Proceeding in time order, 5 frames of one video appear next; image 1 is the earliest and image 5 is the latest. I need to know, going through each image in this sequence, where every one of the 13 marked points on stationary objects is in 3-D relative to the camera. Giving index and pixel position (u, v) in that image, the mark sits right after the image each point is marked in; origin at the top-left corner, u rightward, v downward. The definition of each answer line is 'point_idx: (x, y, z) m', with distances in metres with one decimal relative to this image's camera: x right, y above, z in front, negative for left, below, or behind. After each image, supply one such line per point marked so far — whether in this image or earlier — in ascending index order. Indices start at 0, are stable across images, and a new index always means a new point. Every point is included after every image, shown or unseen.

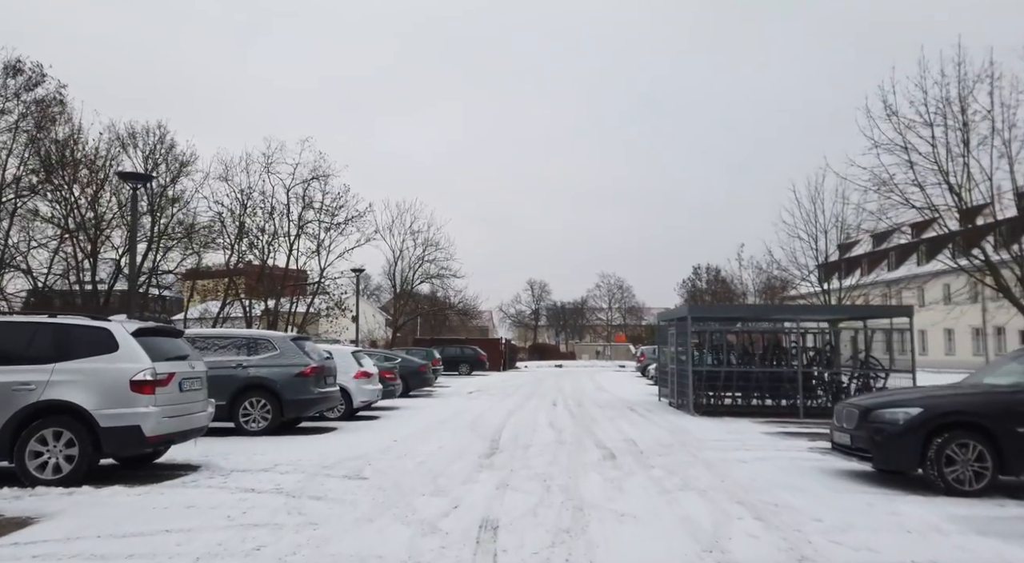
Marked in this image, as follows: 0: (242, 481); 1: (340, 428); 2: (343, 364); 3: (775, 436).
0: (-2.7, -2.0, +6.9) m
1: (-3.2, -2.7, +12.6) m
2: (-3.4, -1.7, +13.6) m
3: (+4.8, -2.8, +12.5) m
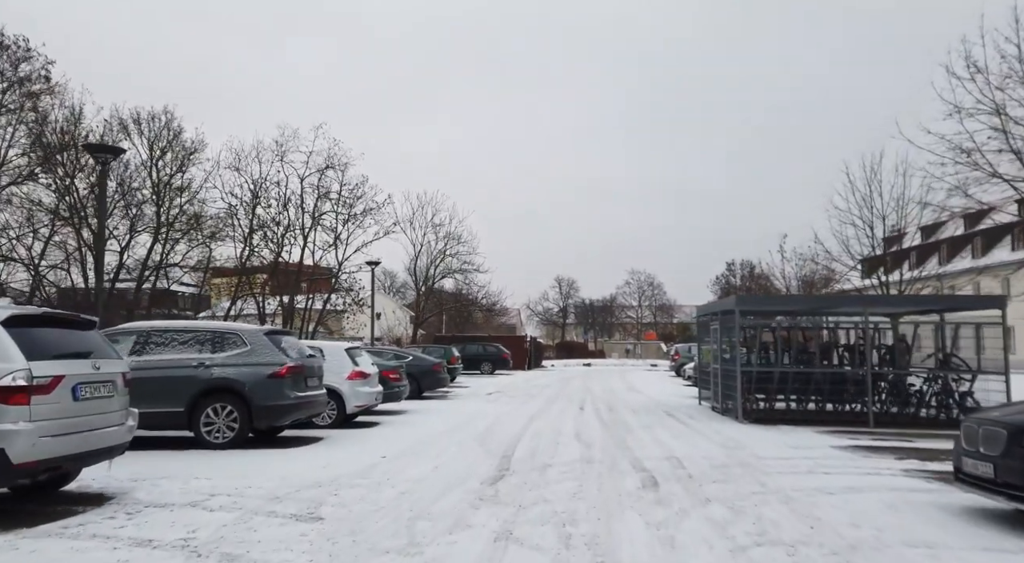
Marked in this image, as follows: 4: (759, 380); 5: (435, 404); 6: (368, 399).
0: (-2.7, -1.8, +5.1) m
1: (-2.9, -2.5, +10.8) m
2: (-3.0, -1.4, +11.8) m
3: (+5.1, -2.6, +10.3) m
4: (+5.2, -2.1, +14.5) m
5: (-2.0, -3.2, +18.2) m
6: (-2.5, -2.0, +11.9) m
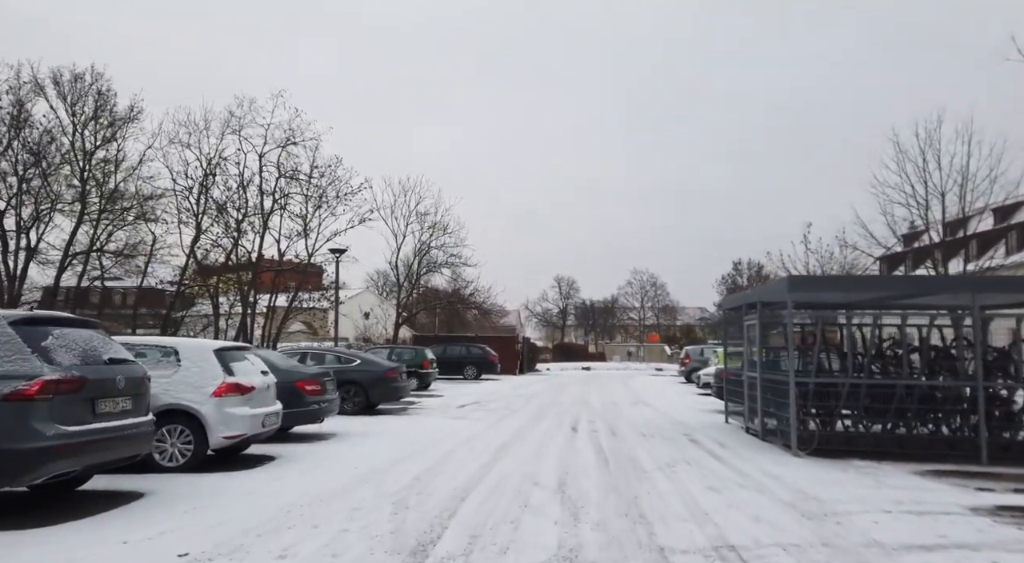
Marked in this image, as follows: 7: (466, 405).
0: (-3.2, -1.4, +1.0) m
1: (-3.4, -2.1, +6.7) m
2: (-3.6, -1.0, +7.8) m
3: (+4.5, -2.2, +6.3) m
4: (+4.7, -1.7, +10.5) m
5: (-2.6, -2.9, +14.2) m
6: (-3.1, -1.7, +7.9) m
7: (-1.2, -3.2, +17.5) m
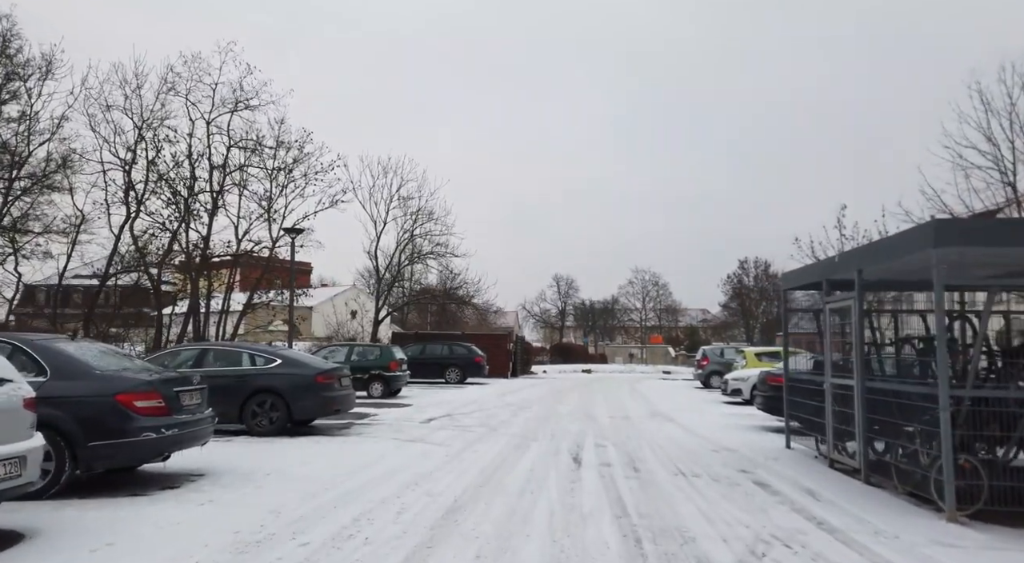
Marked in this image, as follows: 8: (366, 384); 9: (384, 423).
0: (-3.5, -0.9, -3.1) m
1: (-3.7, -1.6, +2.7) m
2: (-3.9, -0.5, +3.7) m
3: (+4.2, -1.7, +2.2) m
4: (+4.4, -1.3, +6.4) m
5: (-2.9, -2.4, +10.1) m
6: (-3.4, -1.2, +3.8) m
7: (-1.5, -2.7, +13.4) m
8: (-3.9, -2.7, +18.1) m
9: (-2.3, -2.6, +12.6) m
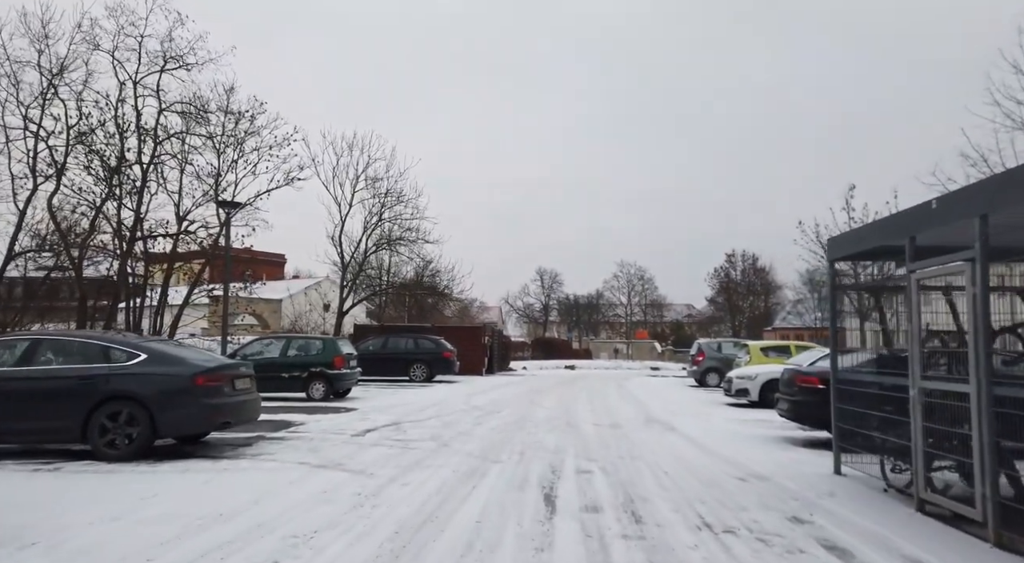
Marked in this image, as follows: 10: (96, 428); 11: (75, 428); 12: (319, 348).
0: (-3.8, -0.6, -6.0) m
1: (-4.1, -1.2, -0.3) m
2: (-4.3, -0.2, +0.8) m
3: (+3.8, -1.4, -0.5) m
4: (+3.9, -0.9, +3.7) m
5: (-3.4, -2.0, +7.2) m
6: (-3.8, -0.8, +0.9) m
7: (-2.1, -2.3, +10.5) m
8: (-4.6, -2.3, +15.1) m
9: (-2.9, -2.2, +9.7) m
10: (-4.6, -1.6, +7.5) m
11: (-4.8, -1.6, +7.5) m
12: (-4.3, -1.4, +14.9) m
